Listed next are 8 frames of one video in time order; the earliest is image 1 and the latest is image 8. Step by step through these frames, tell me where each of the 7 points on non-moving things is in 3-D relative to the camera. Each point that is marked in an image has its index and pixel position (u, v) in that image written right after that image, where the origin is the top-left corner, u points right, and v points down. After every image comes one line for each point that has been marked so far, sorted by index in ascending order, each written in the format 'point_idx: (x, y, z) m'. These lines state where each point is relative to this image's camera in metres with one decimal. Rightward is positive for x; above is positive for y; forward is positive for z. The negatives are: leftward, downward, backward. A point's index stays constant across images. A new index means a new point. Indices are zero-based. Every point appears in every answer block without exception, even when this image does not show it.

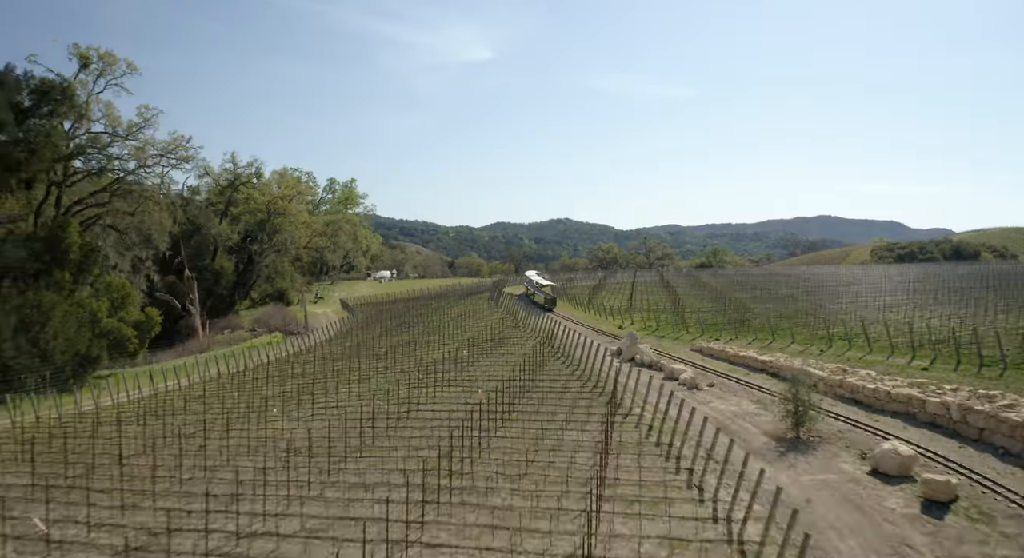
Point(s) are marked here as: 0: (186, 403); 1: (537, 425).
0: (-10.5, -3.9, +19.1) m
1: (+0.6, -3.5, +14.1) m
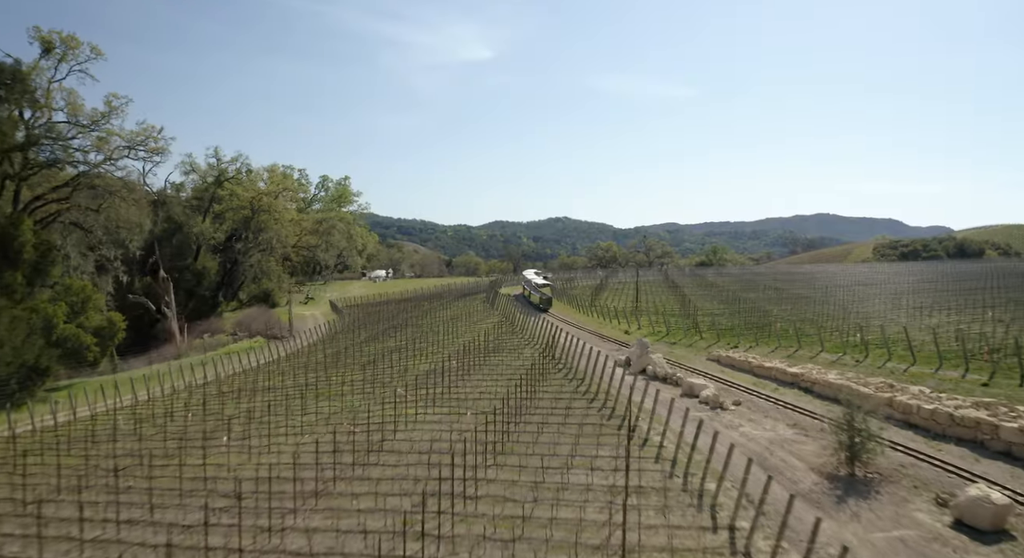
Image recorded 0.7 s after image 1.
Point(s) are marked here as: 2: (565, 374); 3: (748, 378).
0: (-10.6, -4.0, +16.5) m
1: (+0.5, -3.6, +11.6) m
2: (+1.6, -3.0, +18.7) m
3: (+7.4, -3.2, +18.7) m
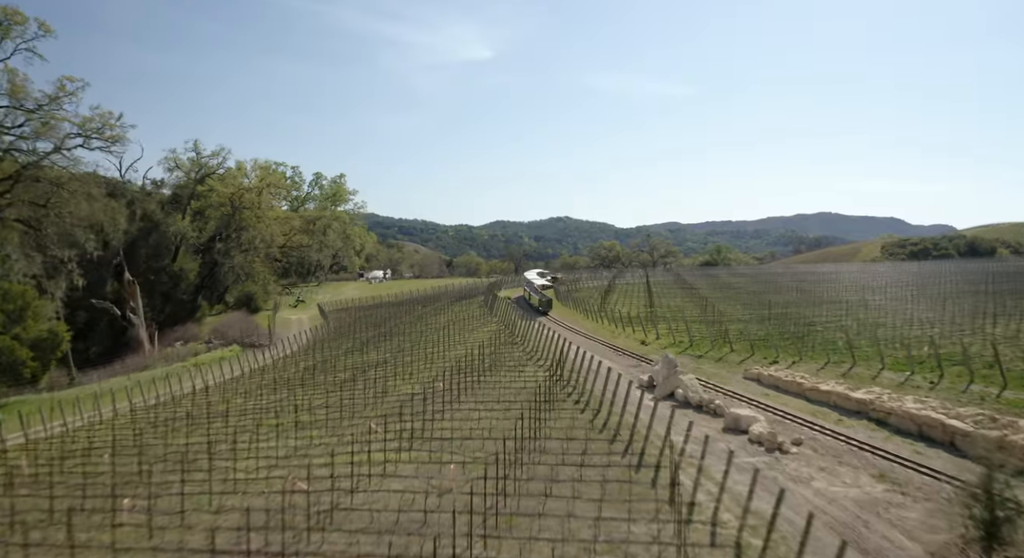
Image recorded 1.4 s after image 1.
0: (-10.6, -4.2, +13.1) m
1: (+0.4, -3.7, +8.1) m
2: (+1.6, -3.1, +15.3) m
3: (+7.4, -3.3, +15.3) m
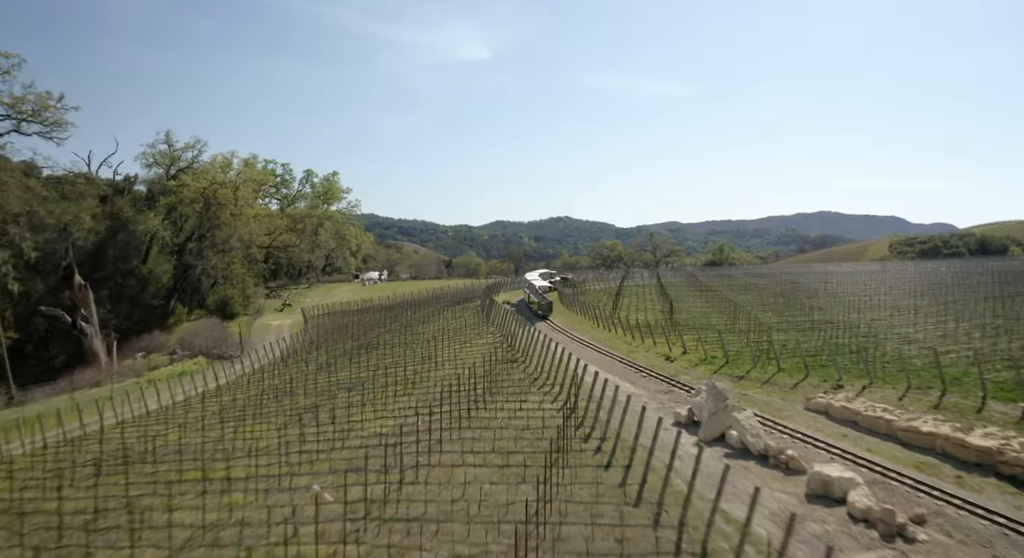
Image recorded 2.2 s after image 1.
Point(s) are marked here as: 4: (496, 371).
0: (-10.6, -4.3, +9.2) m
1: (+0.4, -3.8, +4.2) m
2: (+1.6, -3.2, +11.4) m
3: (+7.4, -3.4, +11.4) m
4: (-0.5, -2.6, +17.0) m
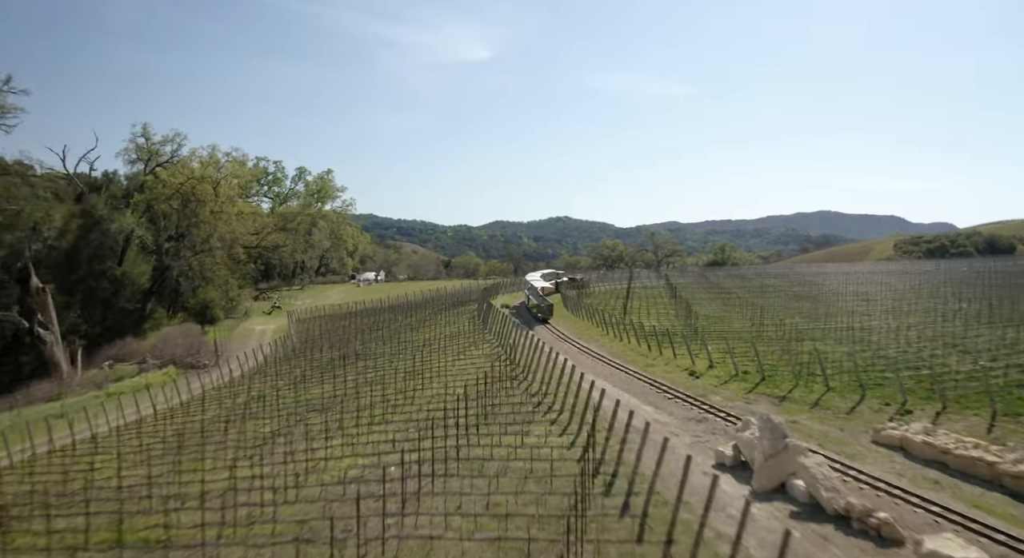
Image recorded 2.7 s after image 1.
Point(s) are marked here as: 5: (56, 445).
0: (-10.6, -4.4, +6.5) m
1: (+0.4, -3.9, +1.5) m
2: (+1.6, -3.3, +8.7) m
3: (+7.4, -3.4, +8.7) m
4: (-0.5, -2.7, +14.3) m
5: (-12.4, -4.6, +16.1) m
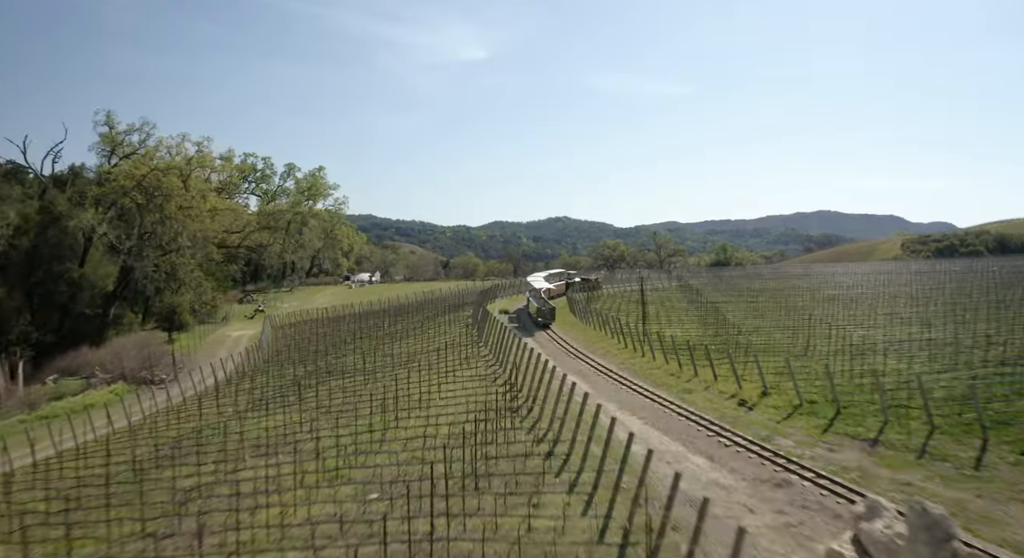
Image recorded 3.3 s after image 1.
0: (-10.6, -4.5, +2.8) m
1: (+0.5, -4.0, -2.1) m
2: (+1.6, -3.4, +5.0) m
3: (+7.4, -3.5, +5.0) m
4: (-0.5, -2.8, +10.7) m
5: (-12.4, -4.7, +12.4) m
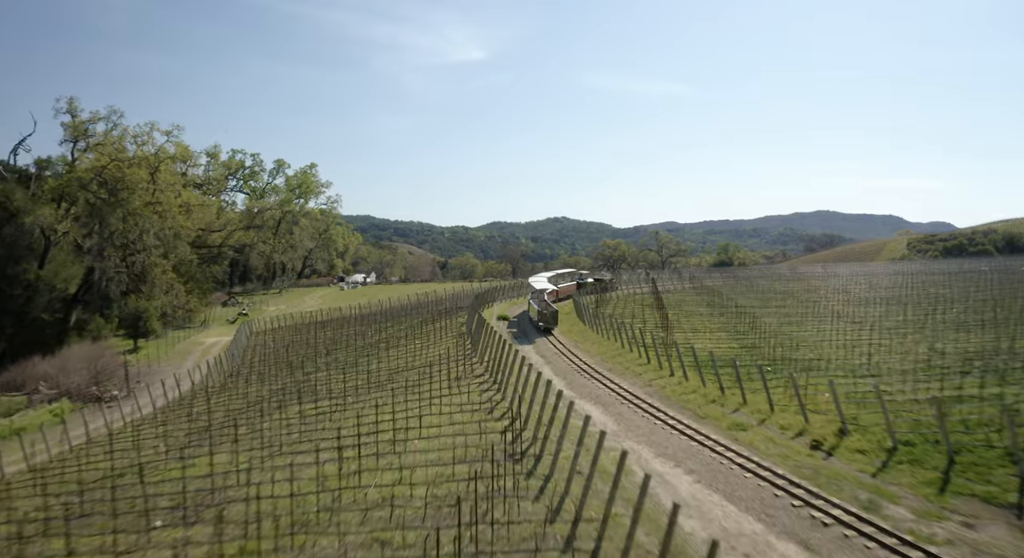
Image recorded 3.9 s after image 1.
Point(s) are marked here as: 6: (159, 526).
0: (-10.6, -4.6, -0.4) m
1: (+0.5, -4.0, -5.3) m
2: (+1.7, -3.4, +1.9) m
3: (+7.5, -3.5, +1.9) m
4: (-0.4, -2.9, +7.5) m
5: (-12.3, -4.8, +9.2) m
6: (-5.1, -3.7, +8.5) m
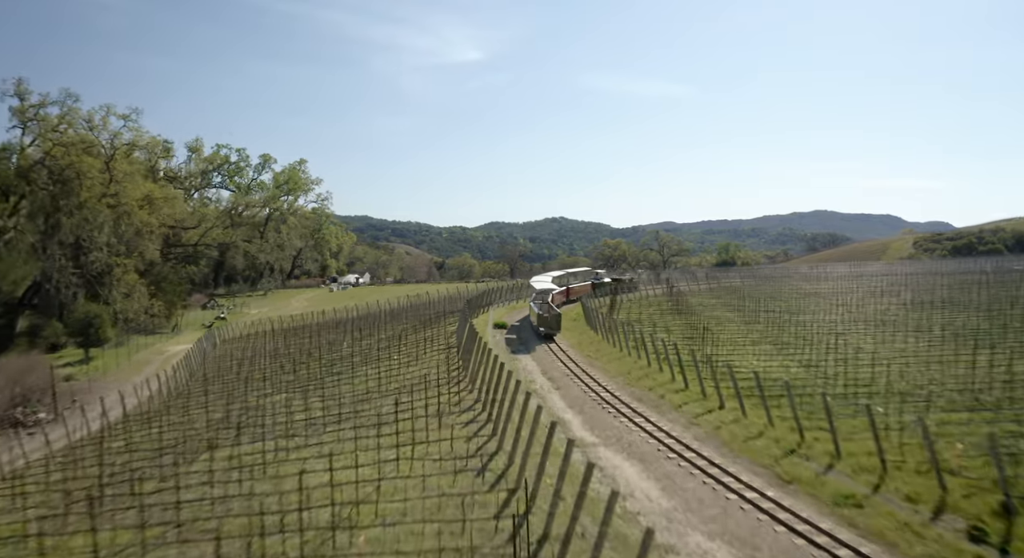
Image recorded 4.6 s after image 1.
0: (-10.5, -4.7, -3.9) m
1: (+0.5, -4.0, -8.8) m
2: (+1.7, -3.4, -1.7) m
3: (+7.5, -3.5, -1.6) m
4: (-0.4, -2.9, +4.0) m
5: (-12.3, -4.9, +5.6) m
6: (-5.1, -3.7, +4.9) m
